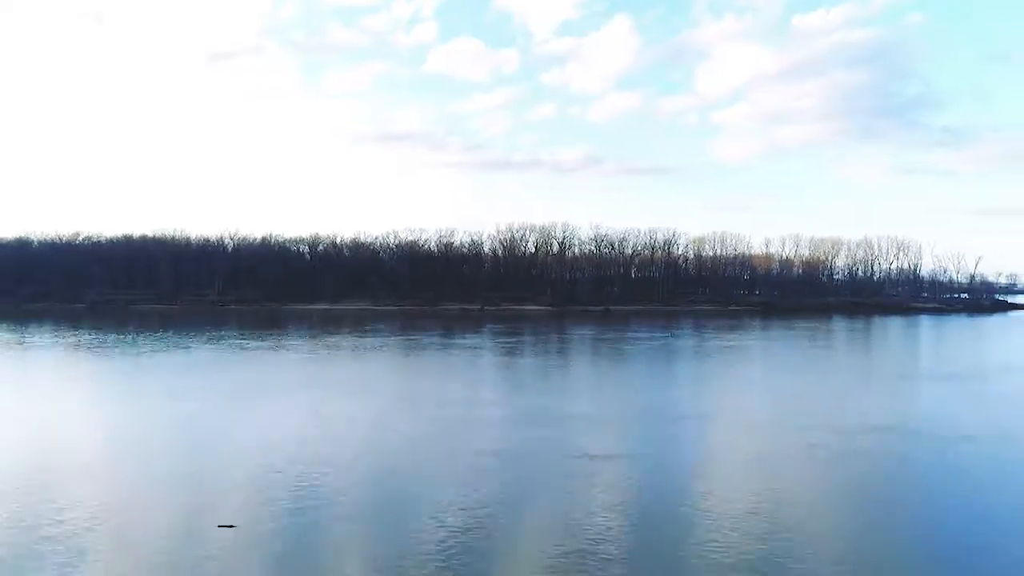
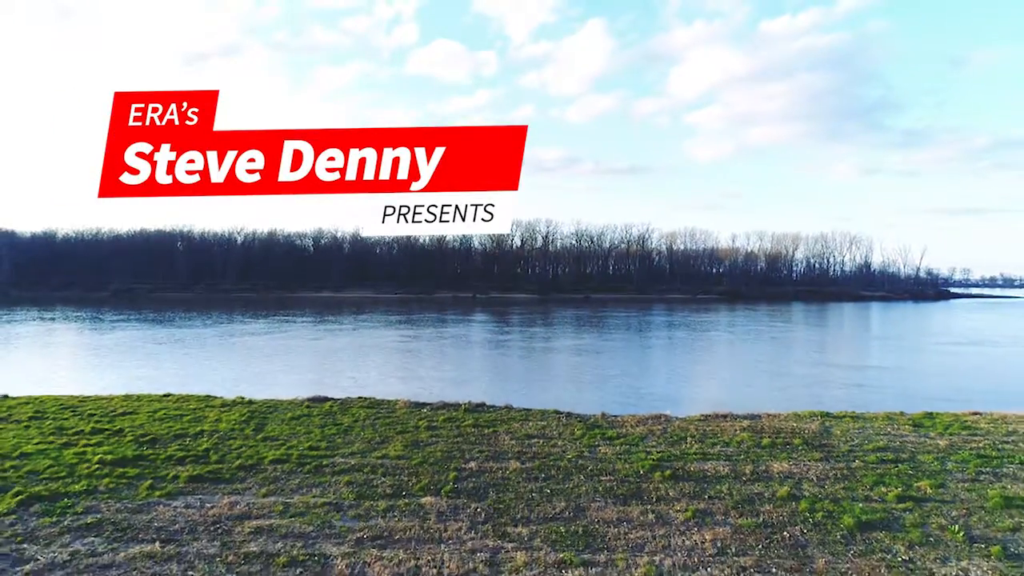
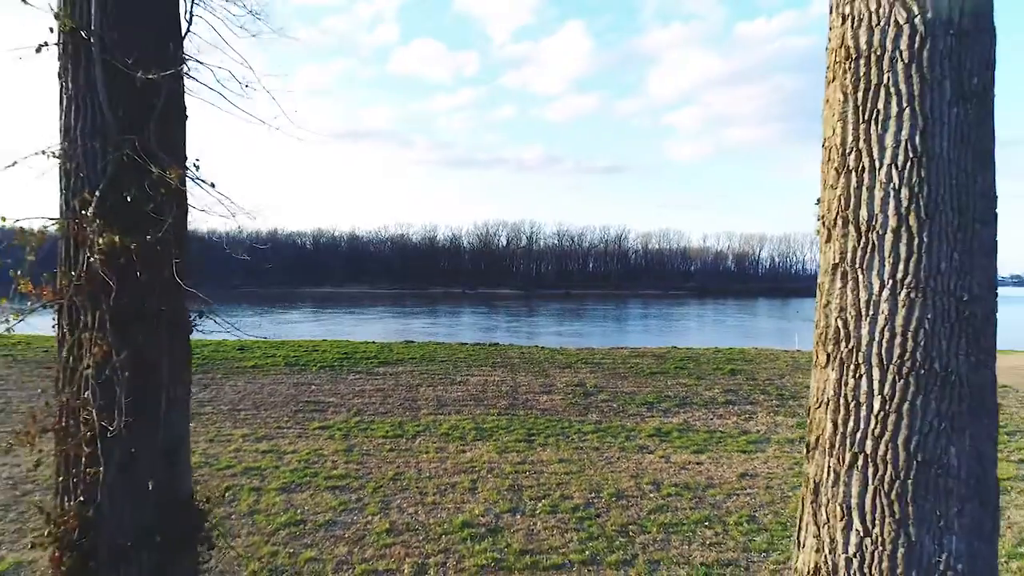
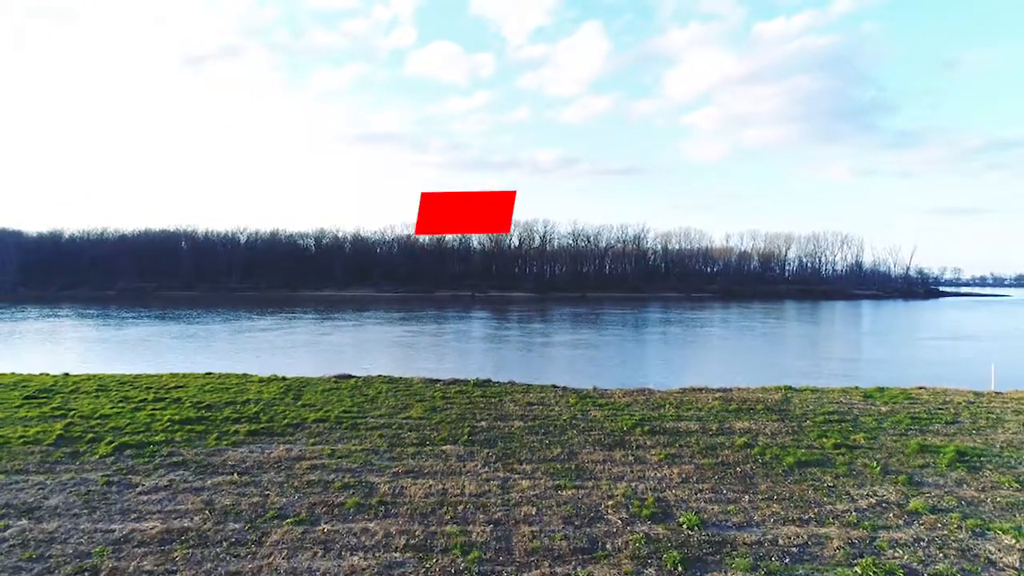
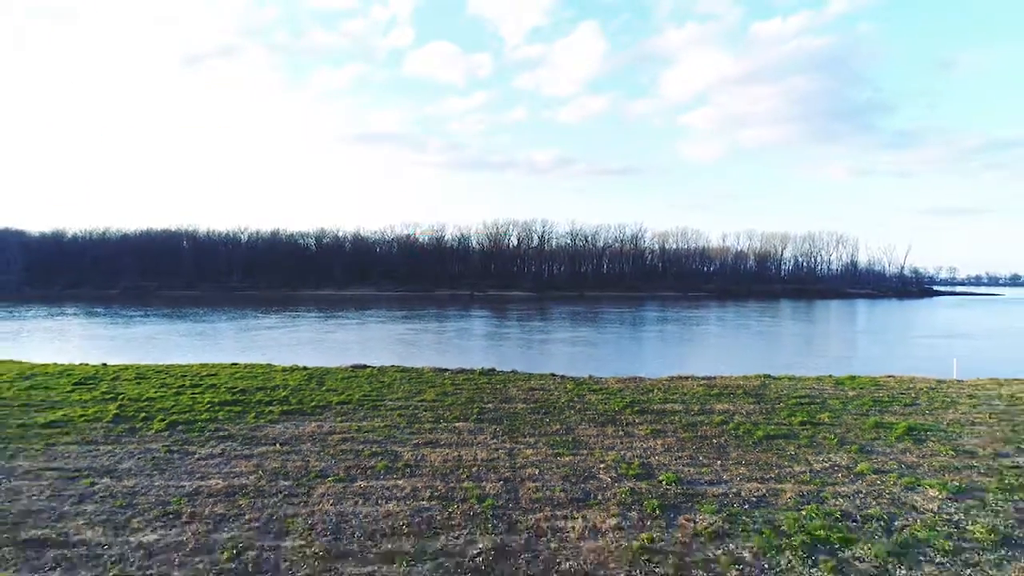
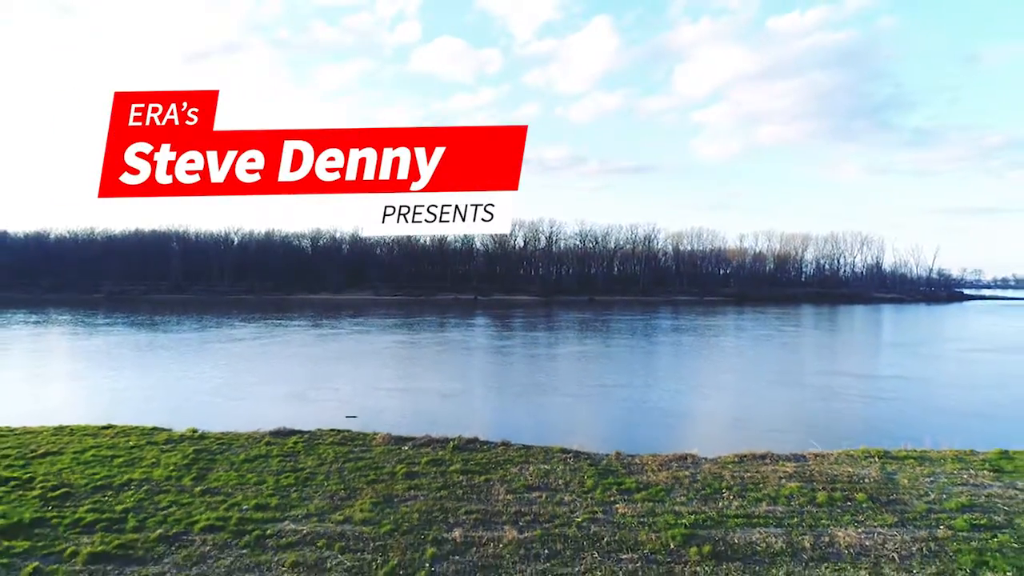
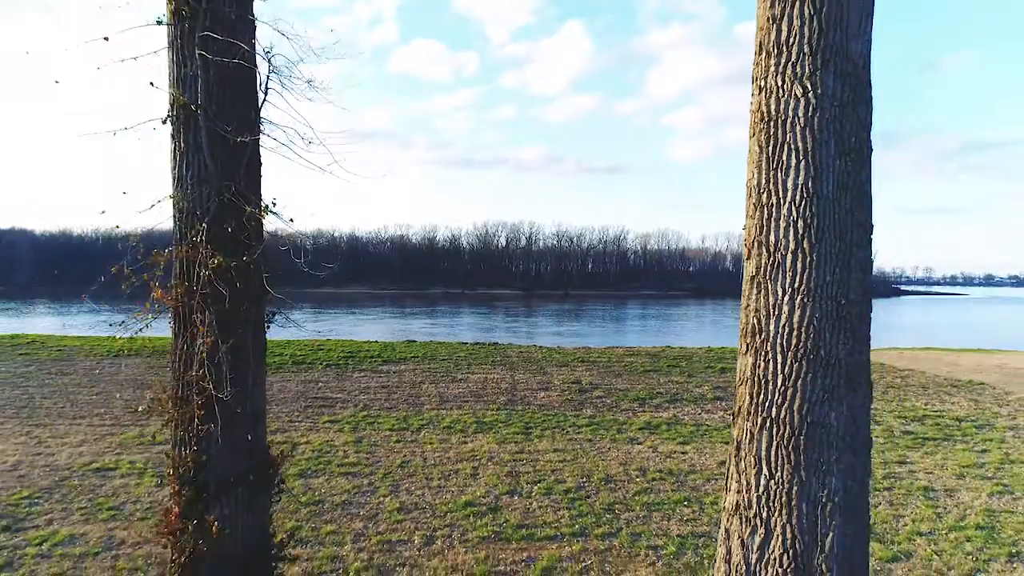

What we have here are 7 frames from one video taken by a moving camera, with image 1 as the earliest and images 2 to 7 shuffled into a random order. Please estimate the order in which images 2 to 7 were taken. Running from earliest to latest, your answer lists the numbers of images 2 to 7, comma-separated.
6, 2, 4, 5, 3, 7
